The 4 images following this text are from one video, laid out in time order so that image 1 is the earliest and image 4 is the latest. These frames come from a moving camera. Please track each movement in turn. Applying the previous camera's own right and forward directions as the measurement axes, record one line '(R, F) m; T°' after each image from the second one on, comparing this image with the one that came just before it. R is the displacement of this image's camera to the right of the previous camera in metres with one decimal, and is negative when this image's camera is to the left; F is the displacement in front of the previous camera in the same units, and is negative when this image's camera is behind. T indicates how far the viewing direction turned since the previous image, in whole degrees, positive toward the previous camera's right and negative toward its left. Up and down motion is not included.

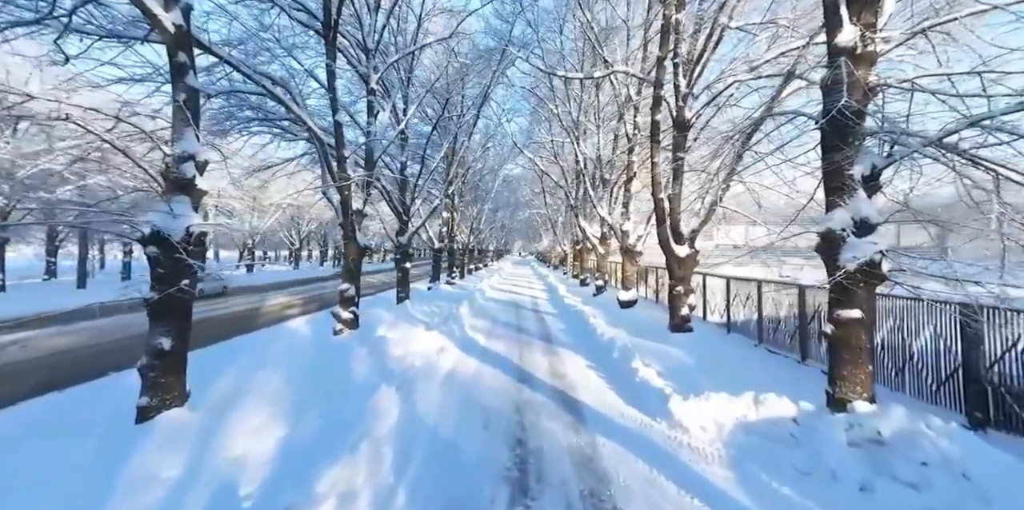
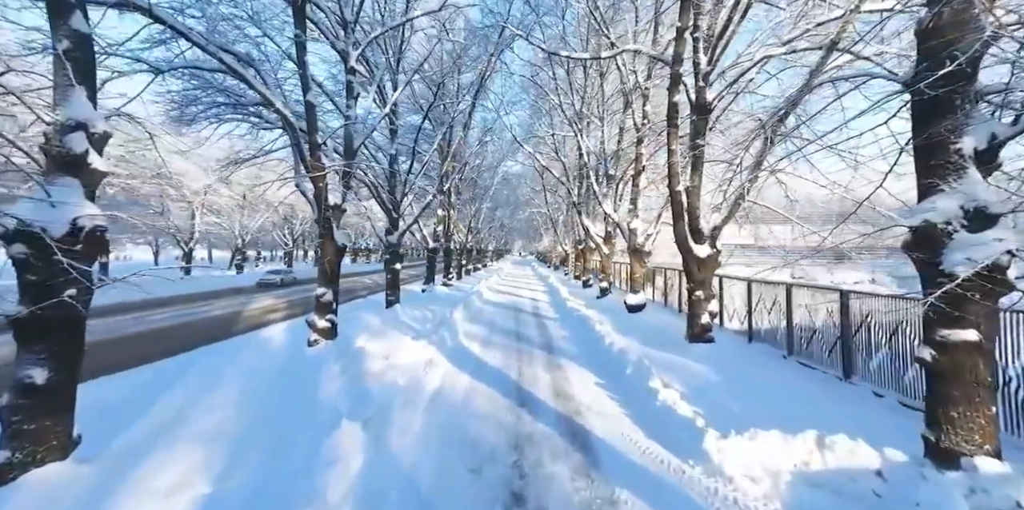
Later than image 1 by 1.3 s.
(0.0, +0.8) m; 0°
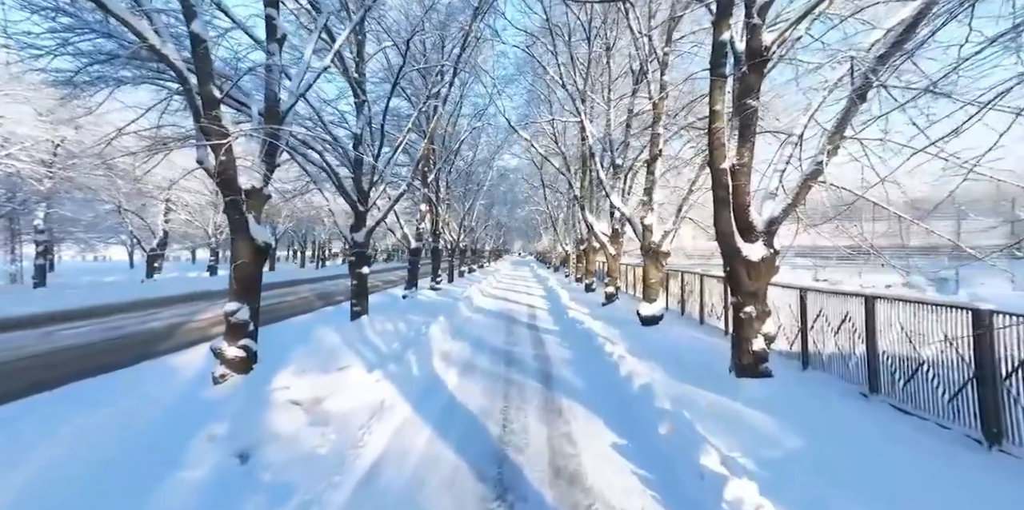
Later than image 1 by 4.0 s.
(+0.2, +1.8) m; 0°
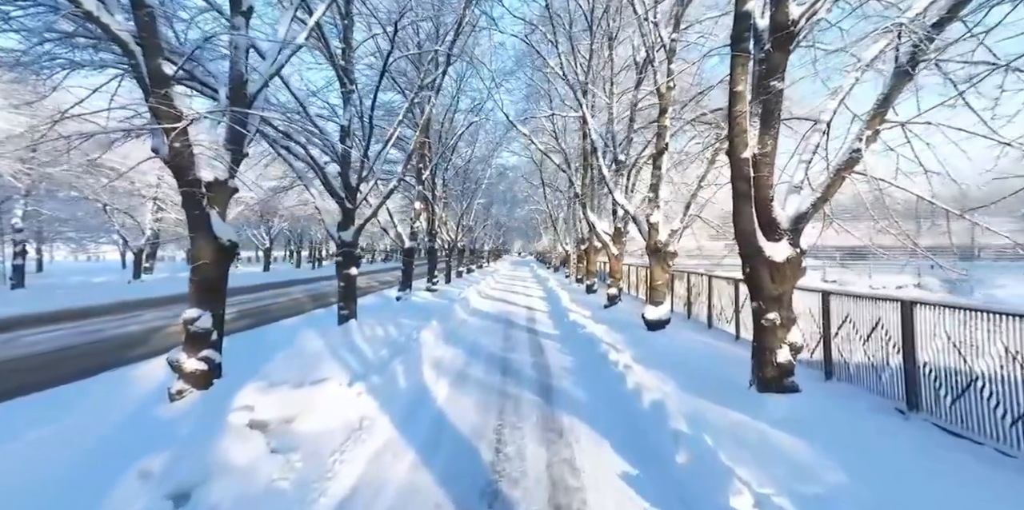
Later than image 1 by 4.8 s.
(+0.1, +0.5) m; 0°
